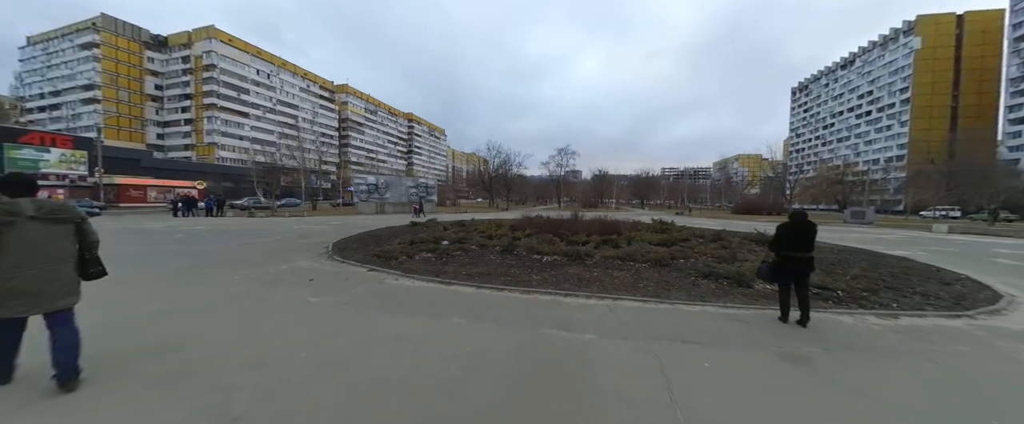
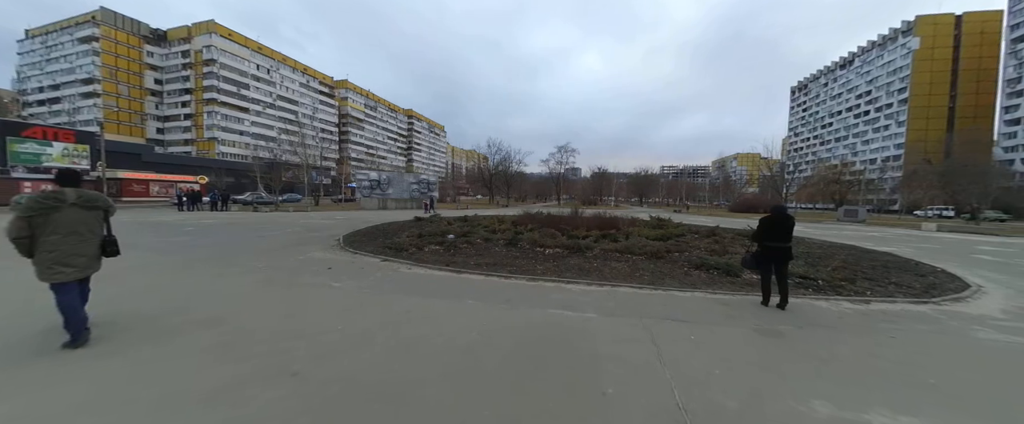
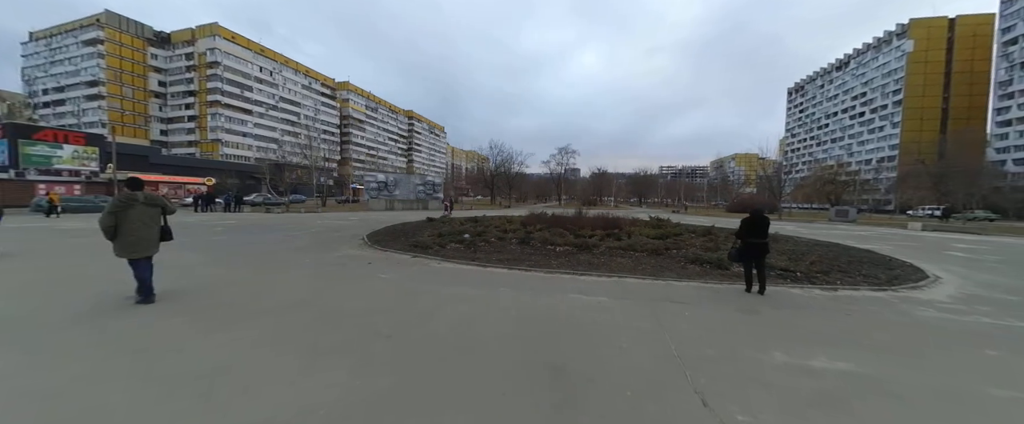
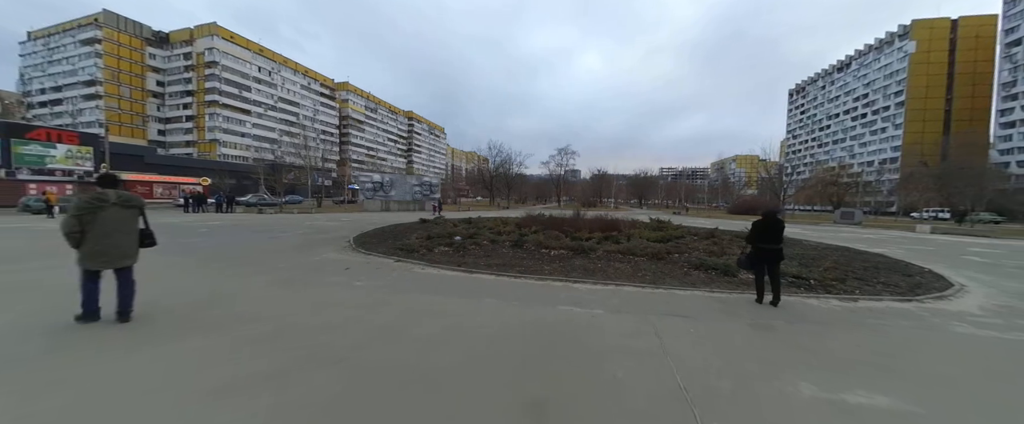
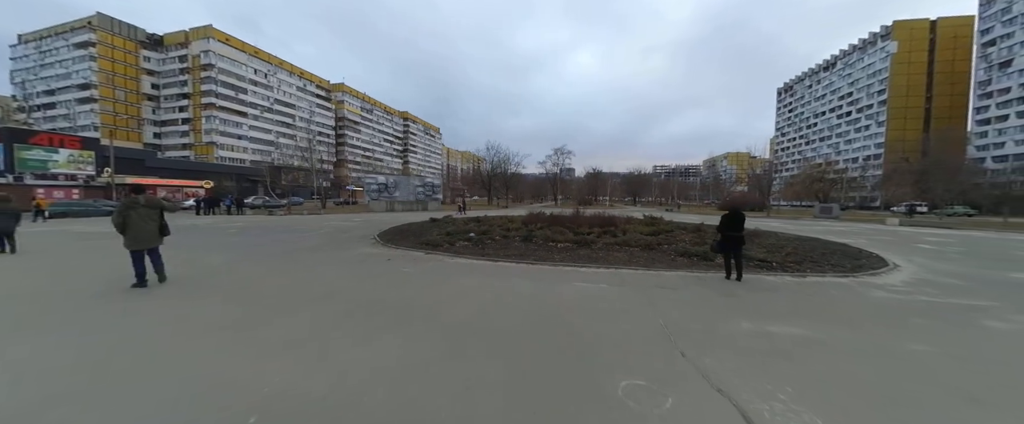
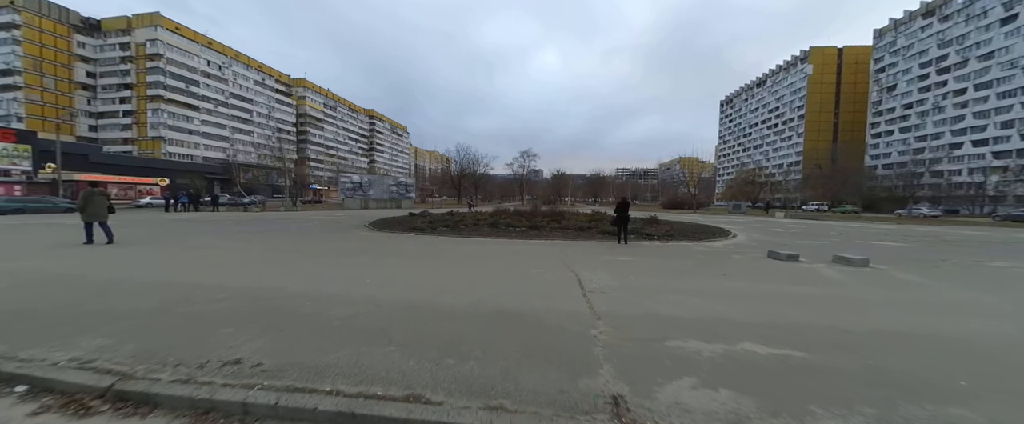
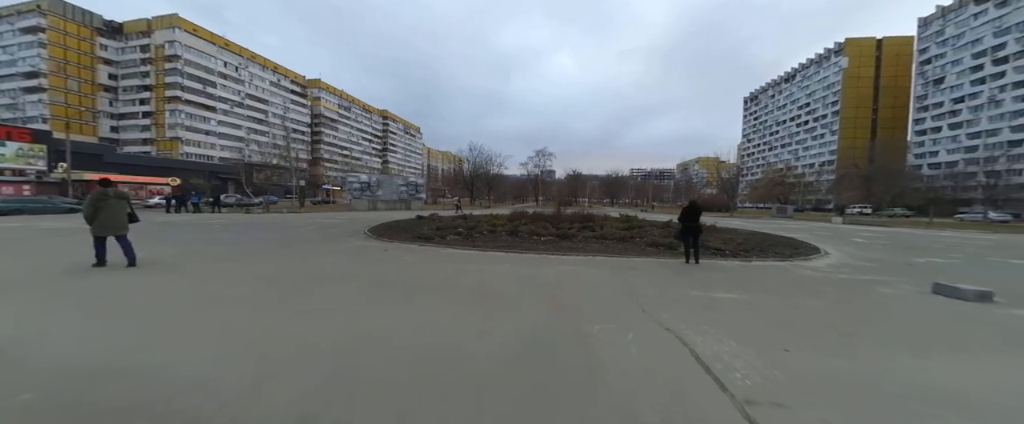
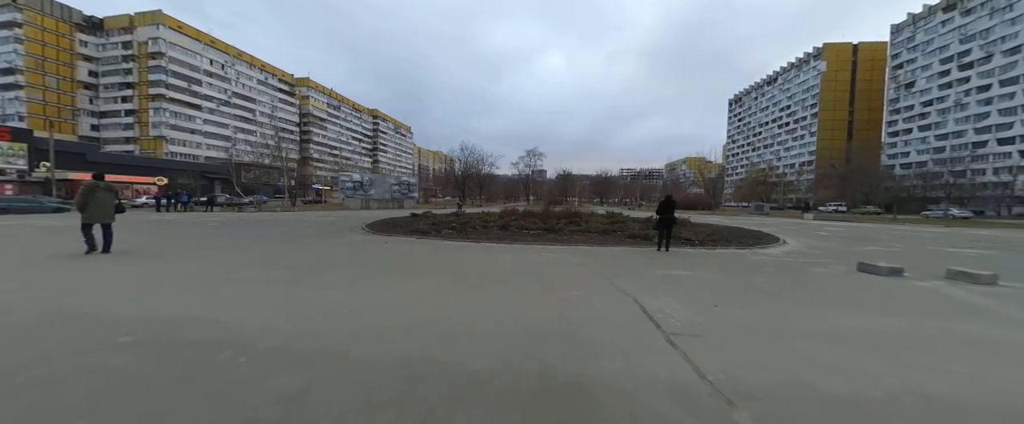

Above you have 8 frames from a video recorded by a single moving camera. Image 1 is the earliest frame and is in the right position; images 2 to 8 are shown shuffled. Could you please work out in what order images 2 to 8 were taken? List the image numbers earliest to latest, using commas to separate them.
2, 4, 3, 5, 7, 8, 6
